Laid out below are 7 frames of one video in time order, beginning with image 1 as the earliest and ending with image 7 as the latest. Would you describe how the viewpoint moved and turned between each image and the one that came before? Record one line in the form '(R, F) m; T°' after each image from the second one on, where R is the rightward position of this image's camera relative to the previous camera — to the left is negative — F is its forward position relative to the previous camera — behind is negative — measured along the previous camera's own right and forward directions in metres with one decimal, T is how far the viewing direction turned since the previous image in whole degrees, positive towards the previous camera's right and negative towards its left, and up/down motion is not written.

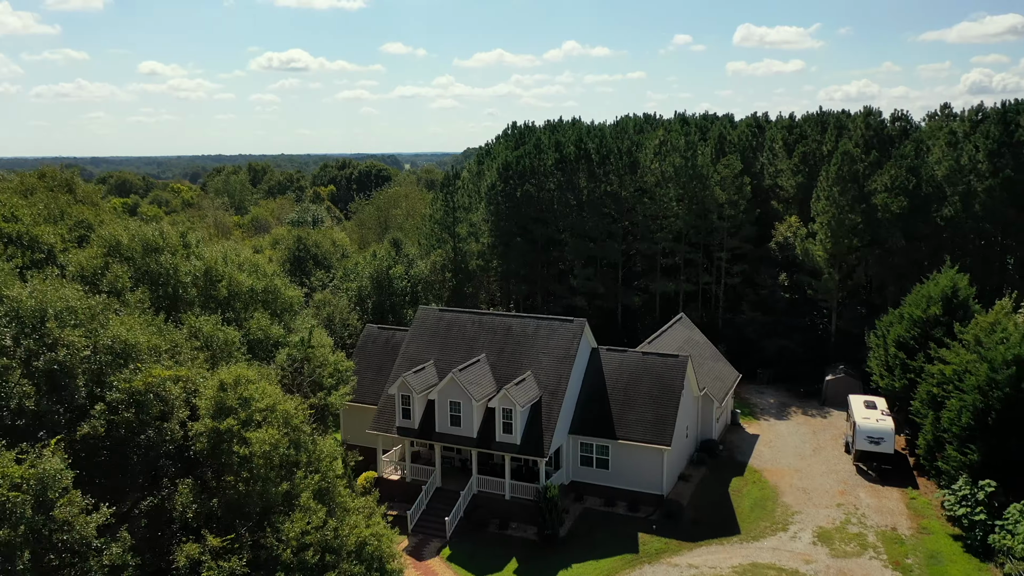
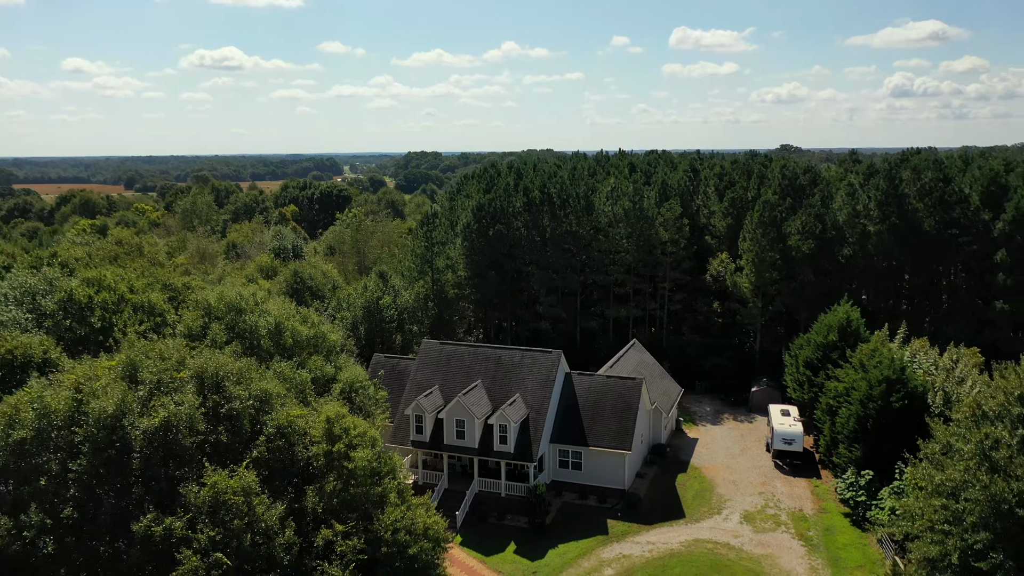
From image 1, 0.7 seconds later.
(-1.3, -4.1) m; +4°
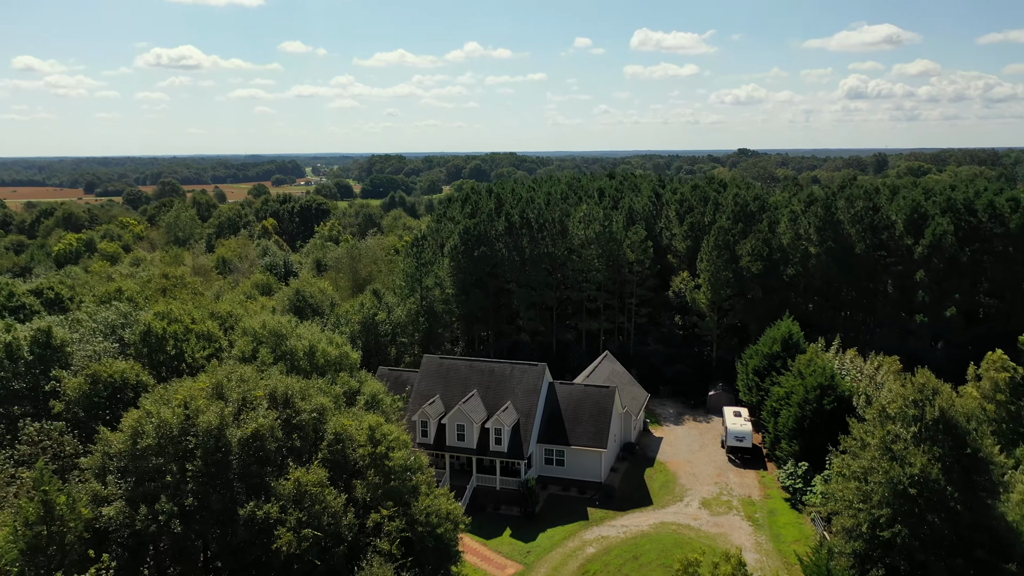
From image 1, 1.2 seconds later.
(-0.8, -3.3) m; +3°
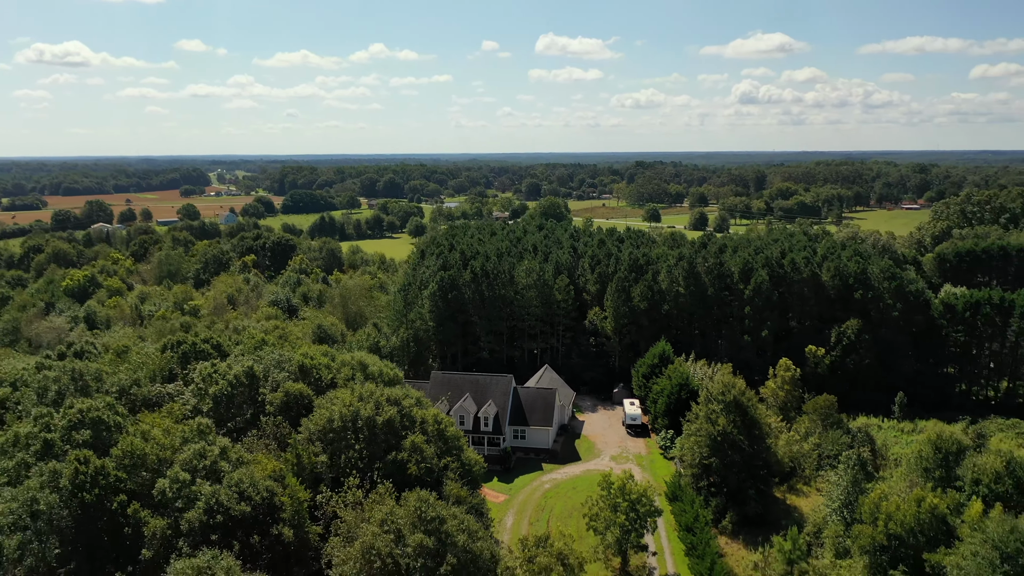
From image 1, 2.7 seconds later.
(-3.3, -13.8) m; +7°
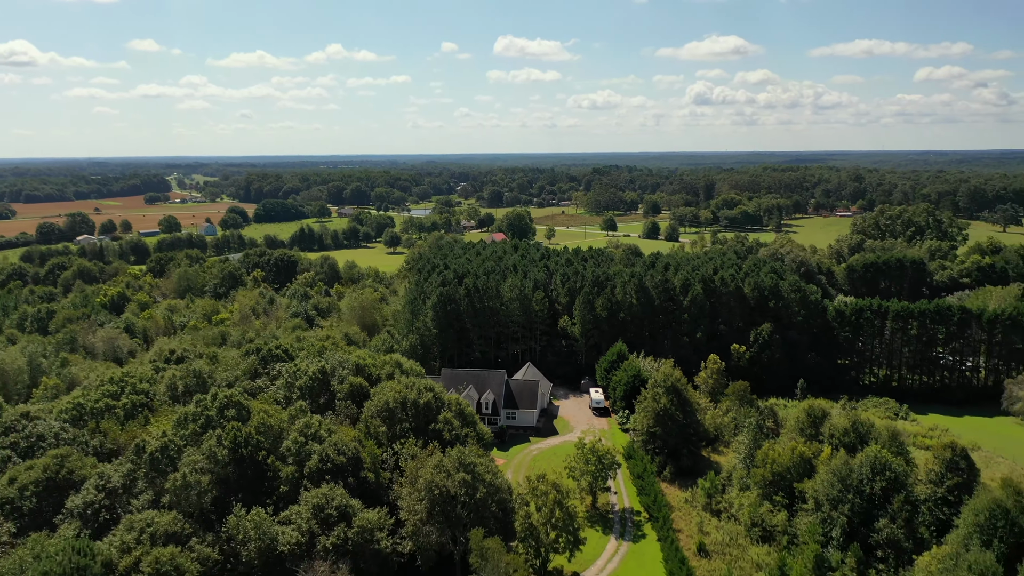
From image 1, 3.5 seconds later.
(-2.0, -11.4) m; +3°
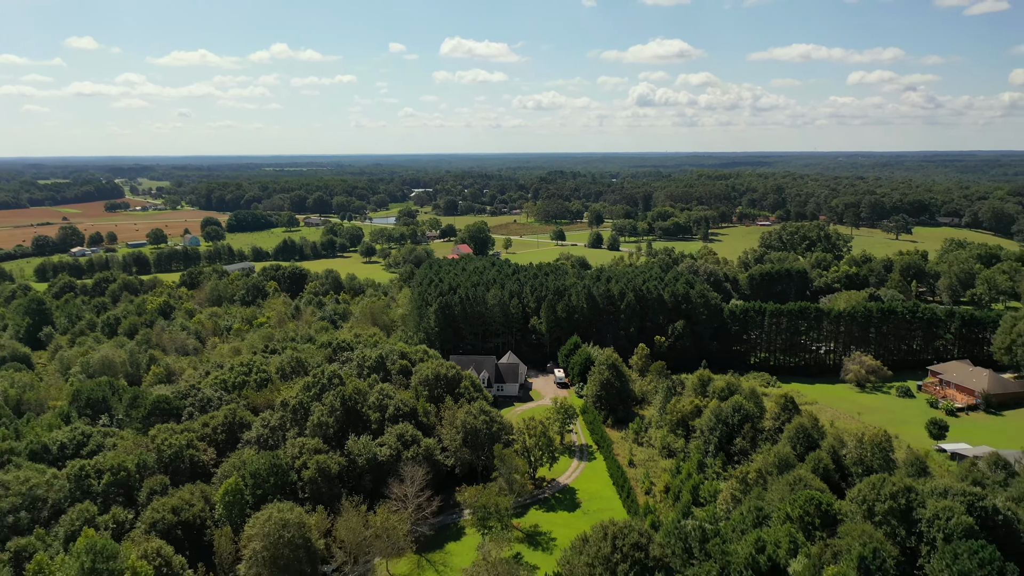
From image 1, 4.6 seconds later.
(-3.6, -20.3) m; +4°
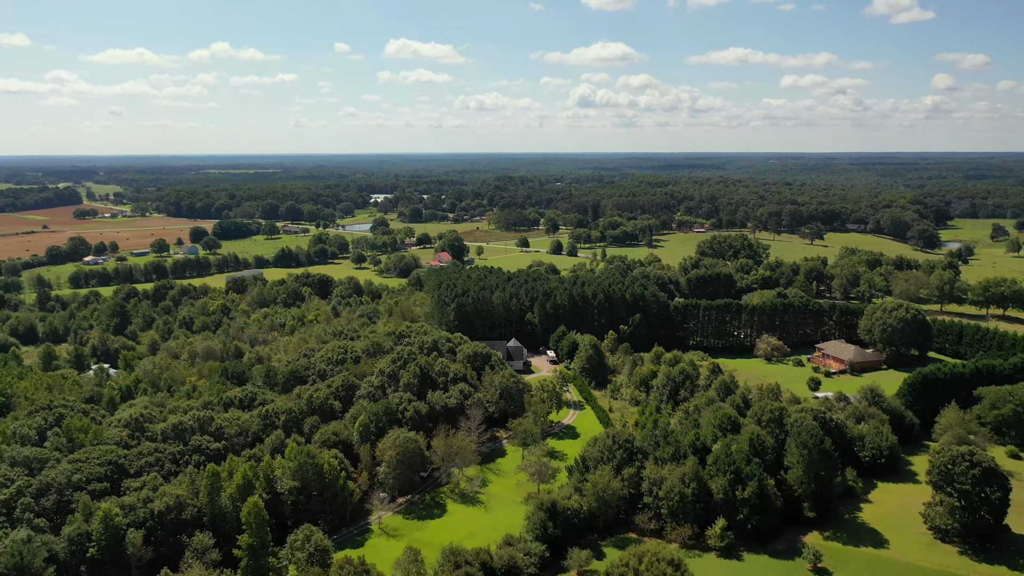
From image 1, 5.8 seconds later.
(-7.5, -25.5) m; +4°
